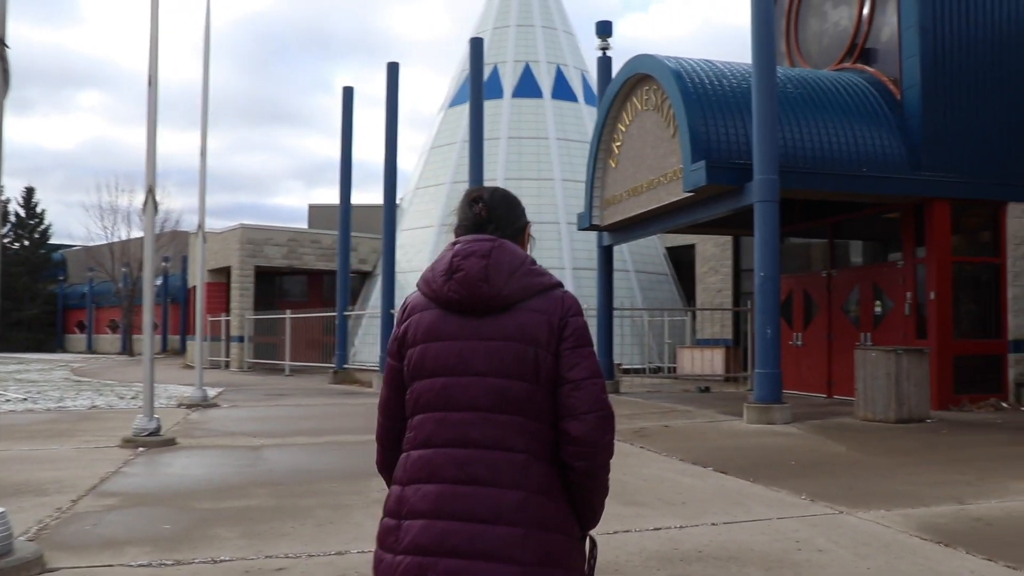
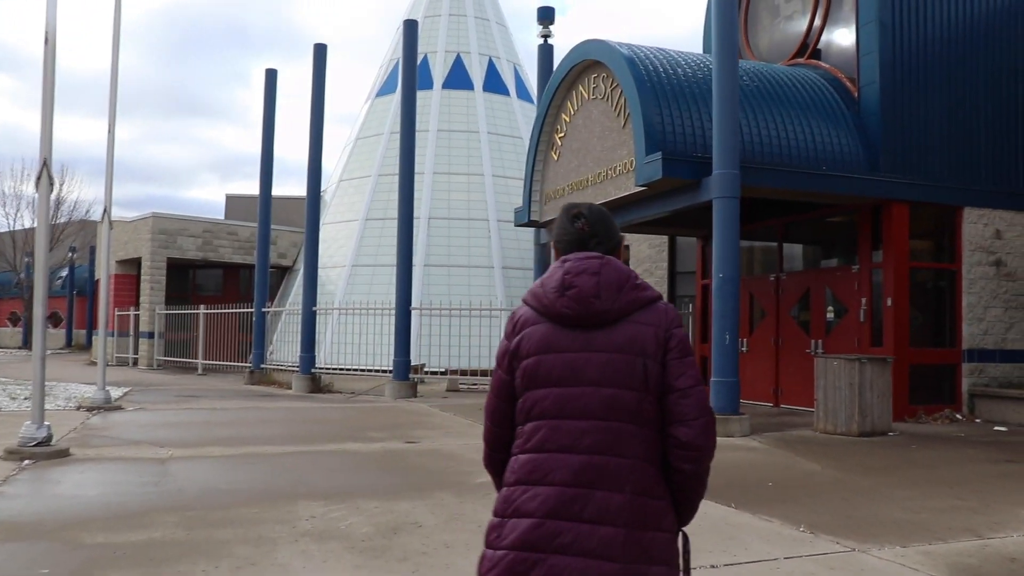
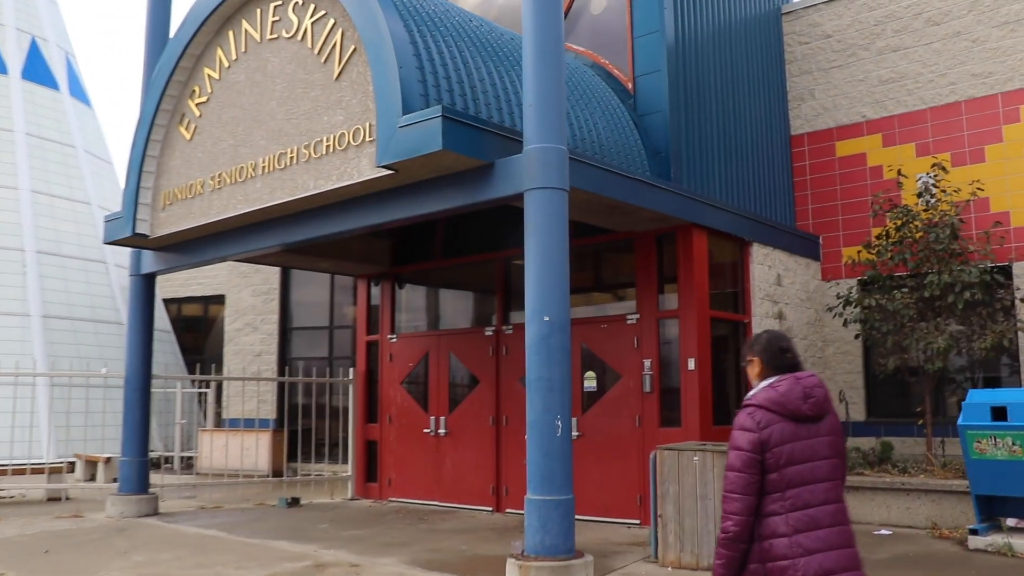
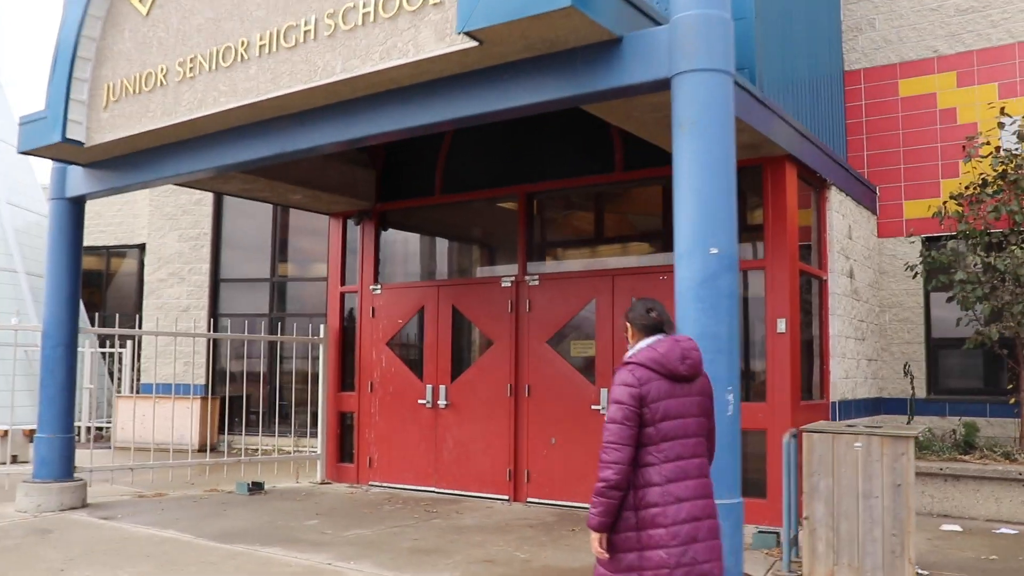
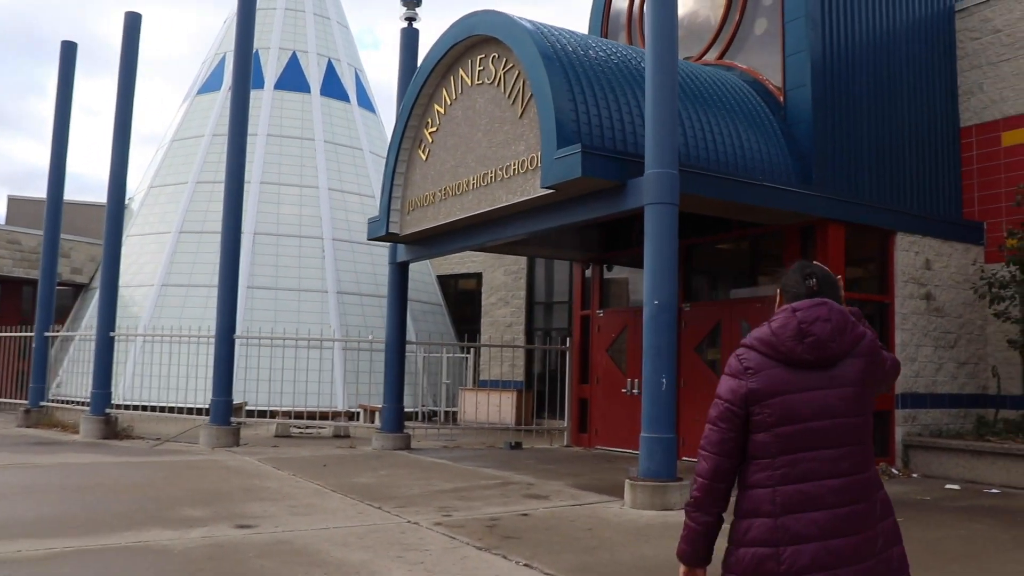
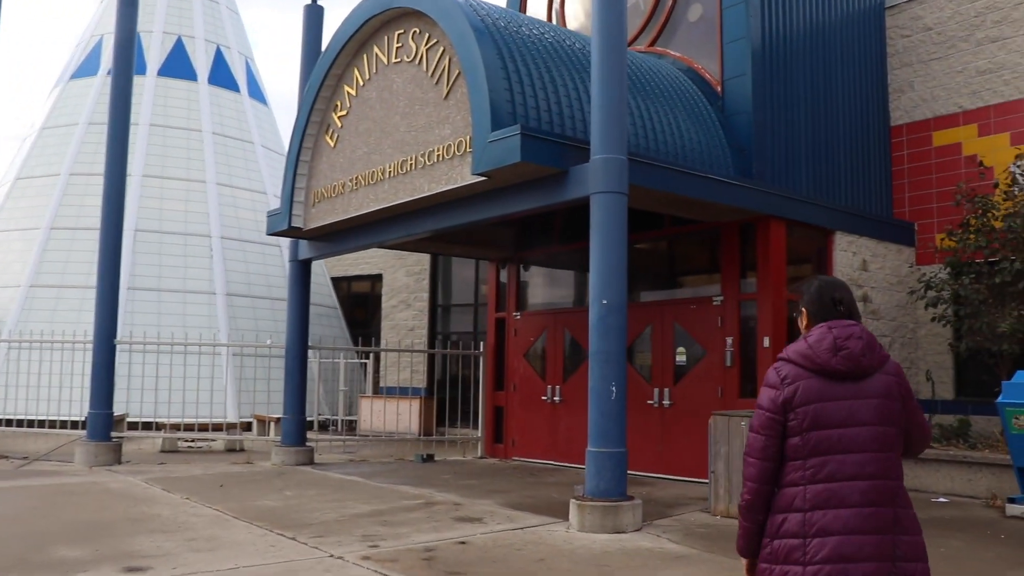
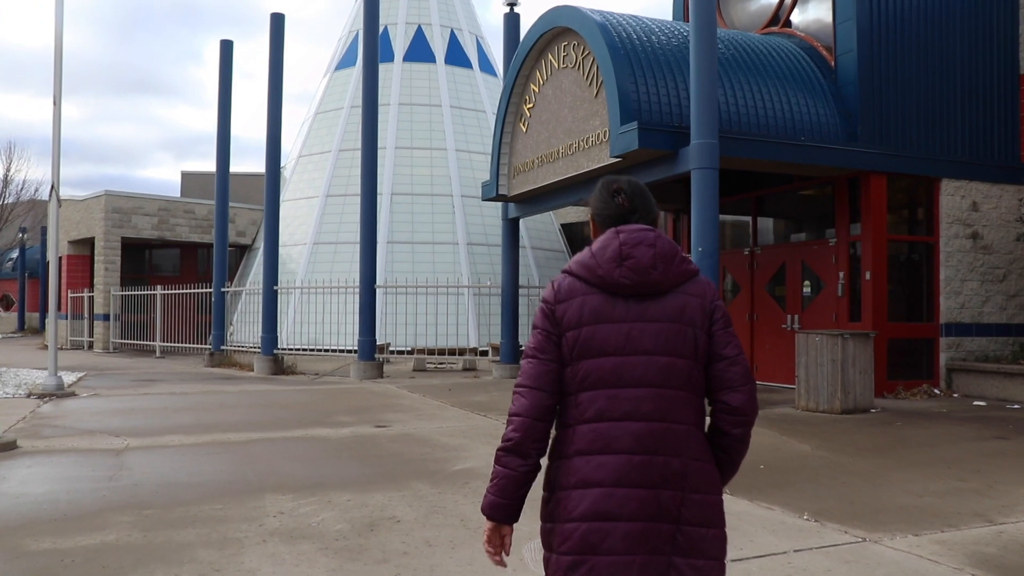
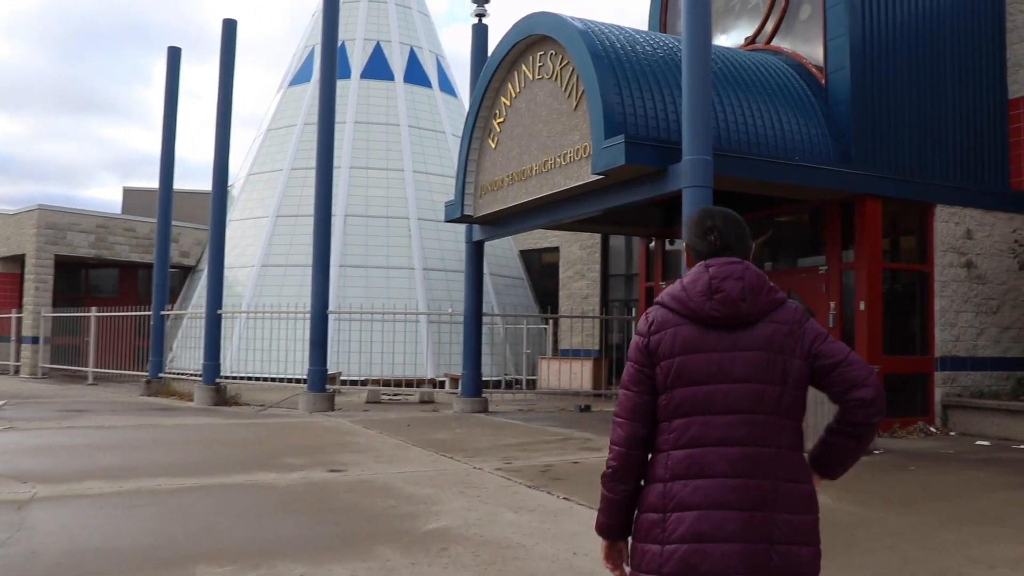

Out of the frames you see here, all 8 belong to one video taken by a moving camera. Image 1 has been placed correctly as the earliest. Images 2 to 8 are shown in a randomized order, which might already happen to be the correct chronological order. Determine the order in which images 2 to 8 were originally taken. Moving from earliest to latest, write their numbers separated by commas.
2, 7, 8, 5, 6, 3, 4
